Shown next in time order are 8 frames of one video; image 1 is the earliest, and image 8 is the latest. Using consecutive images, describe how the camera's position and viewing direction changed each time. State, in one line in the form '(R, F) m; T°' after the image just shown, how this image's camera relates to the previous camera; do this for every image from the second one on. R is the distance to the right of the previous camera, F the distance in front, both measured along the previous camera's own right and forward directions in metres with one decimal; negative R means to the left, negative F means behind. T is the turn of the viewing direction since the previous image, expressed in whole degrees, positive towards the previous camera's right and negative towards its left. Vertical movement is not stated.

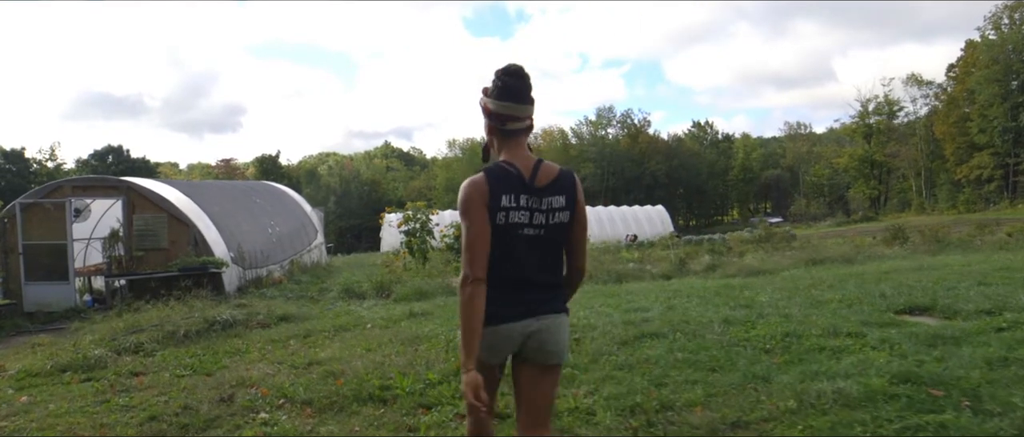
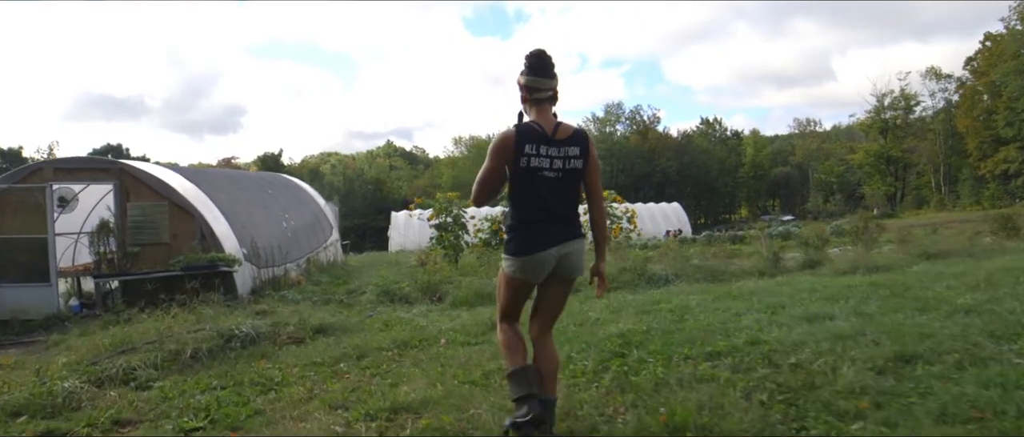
(-1.0, +2.3) m; 0°
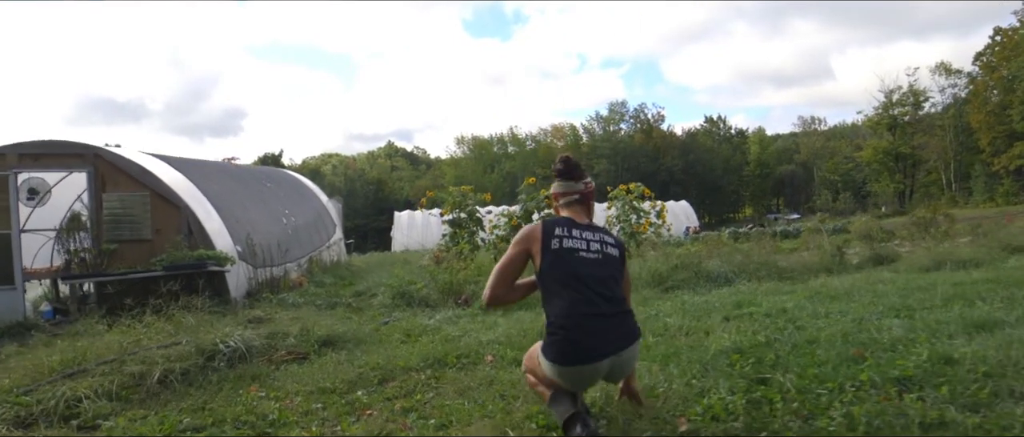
(-0.4, +1.5) m; 0°
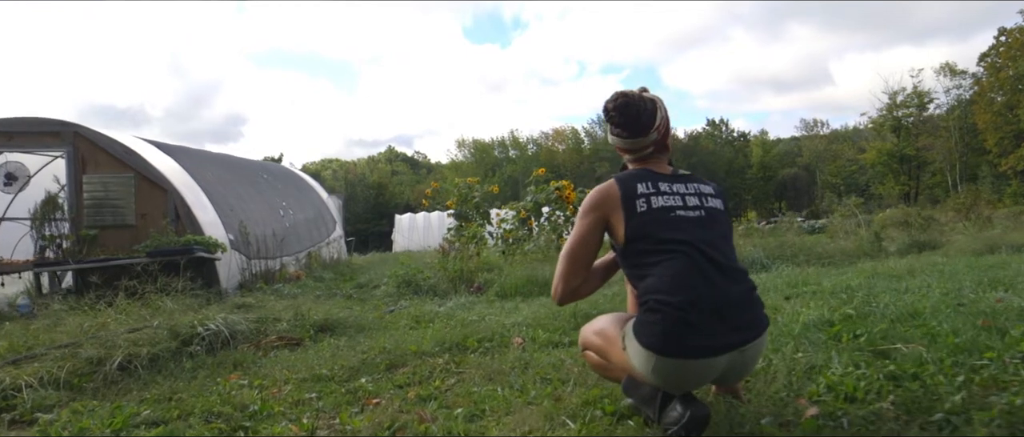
(-0.2, +0.8) m; 0°
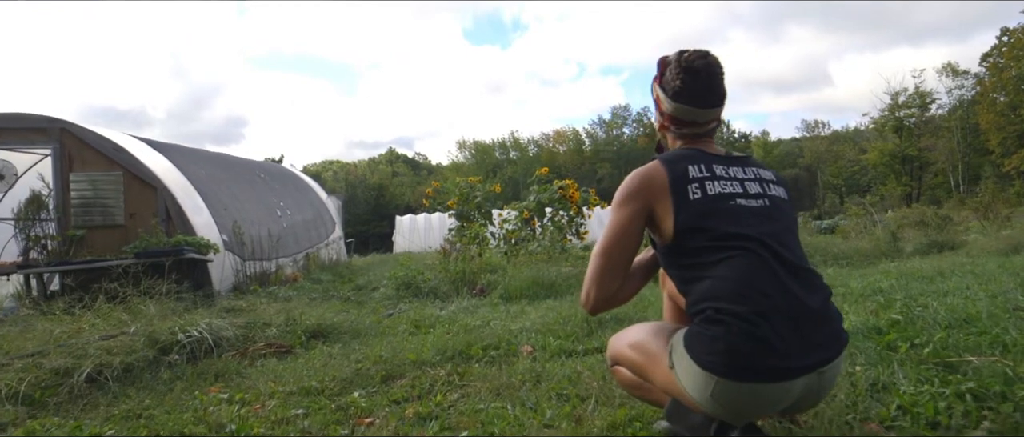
(0.0, +0.4) m; 0°
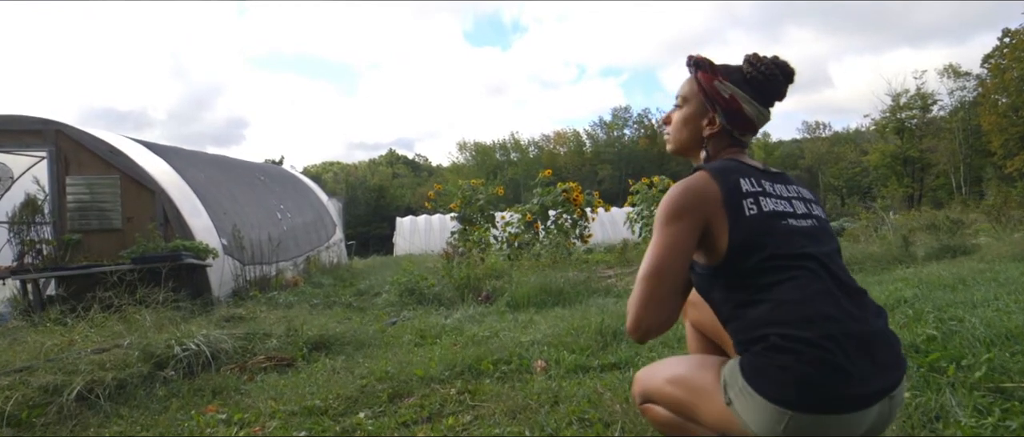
(-0.1, +0.2) m; 0°
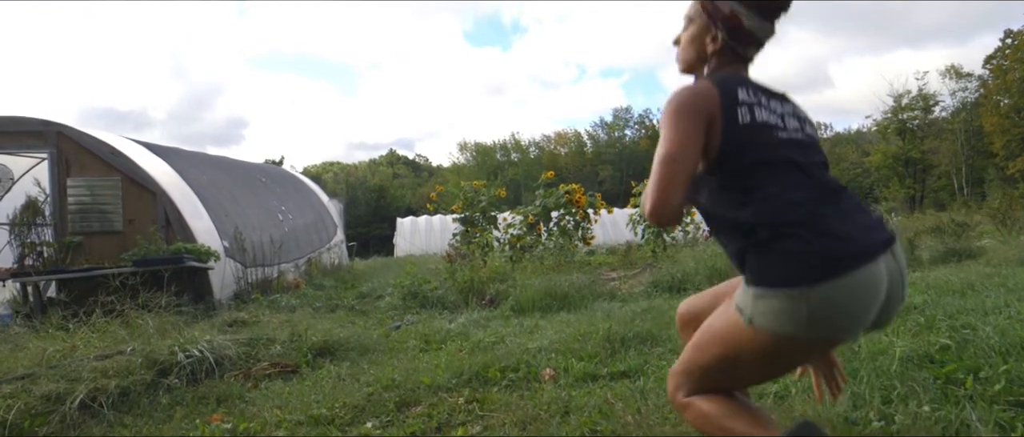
(0.0, 0.0) m; 0°
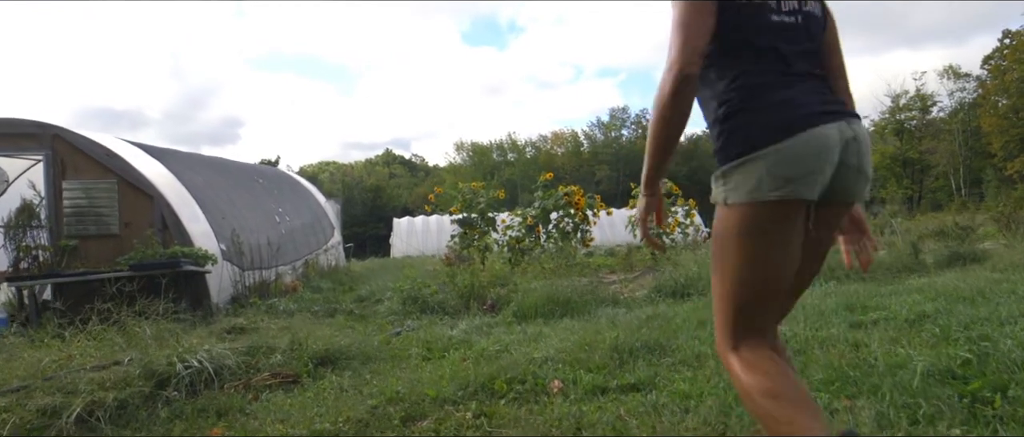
(-0.1, +0.1) m; 0°
